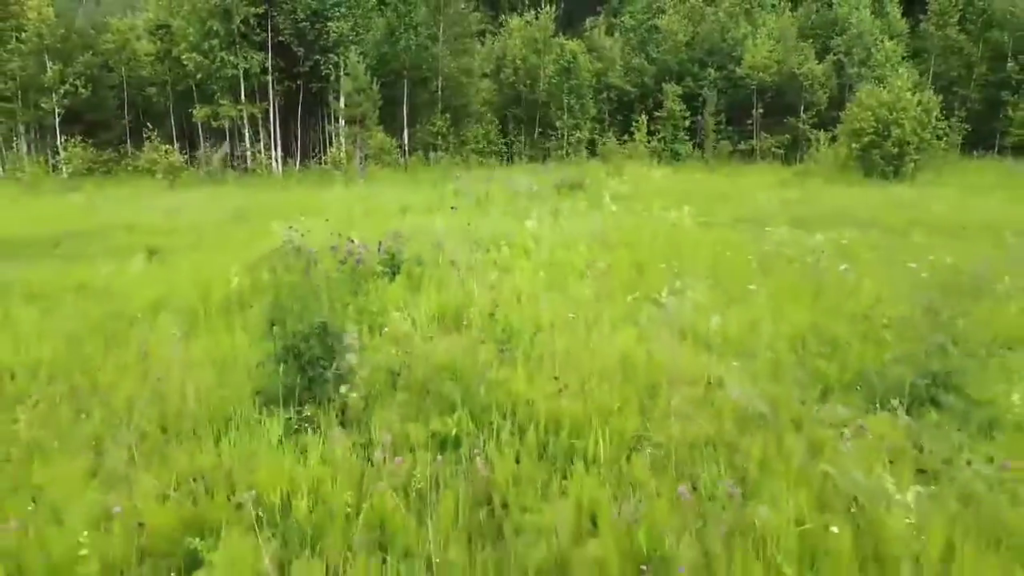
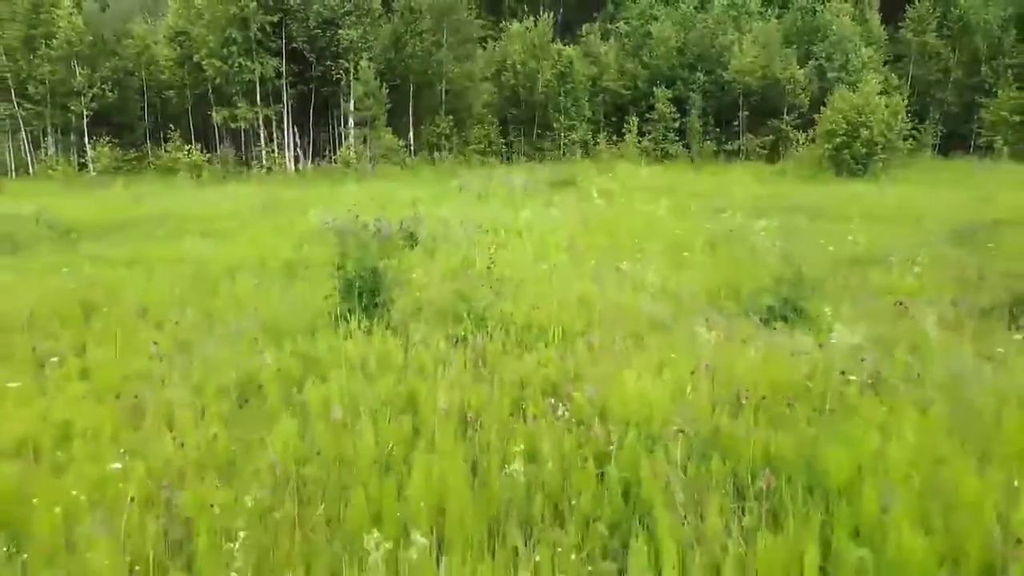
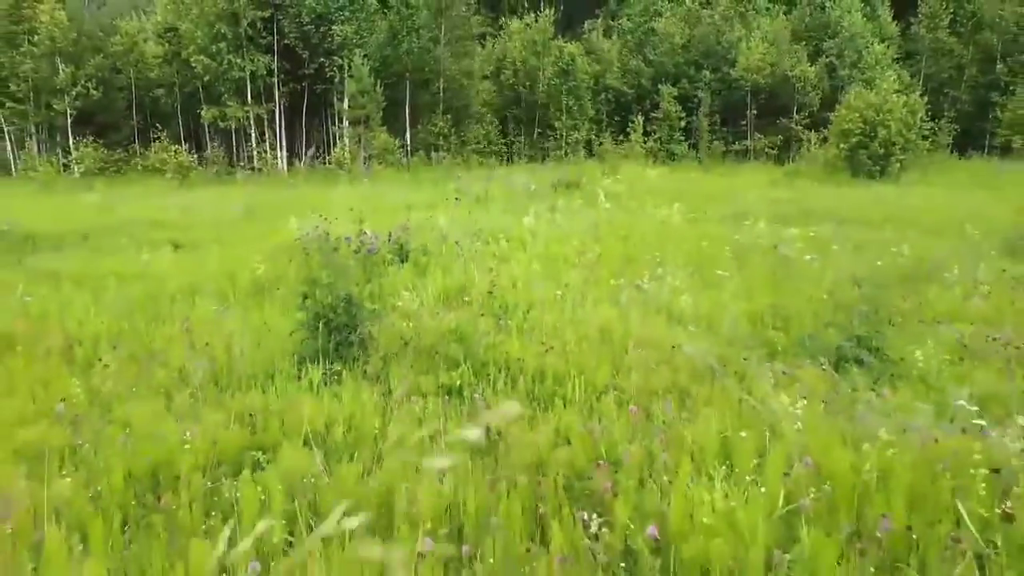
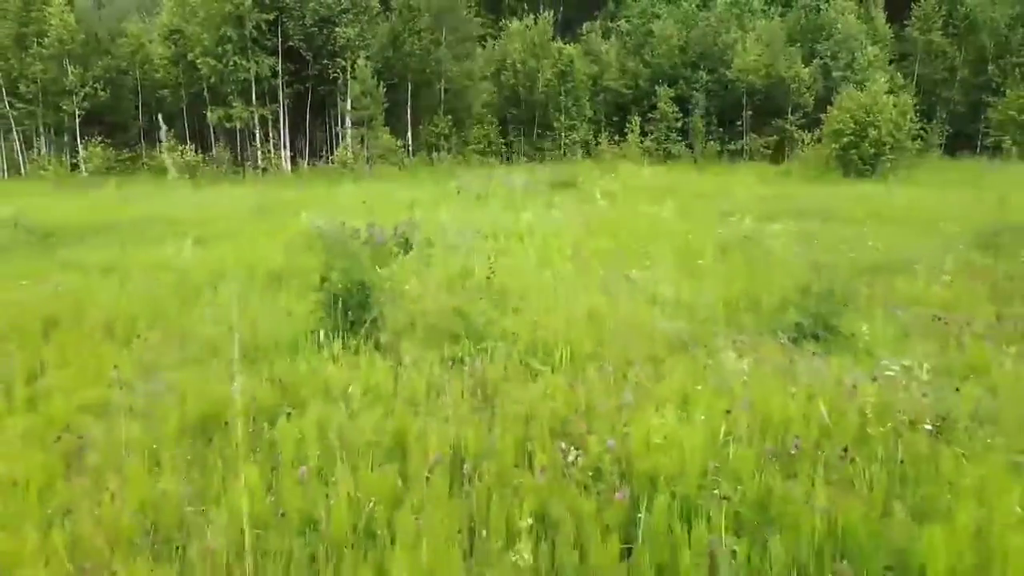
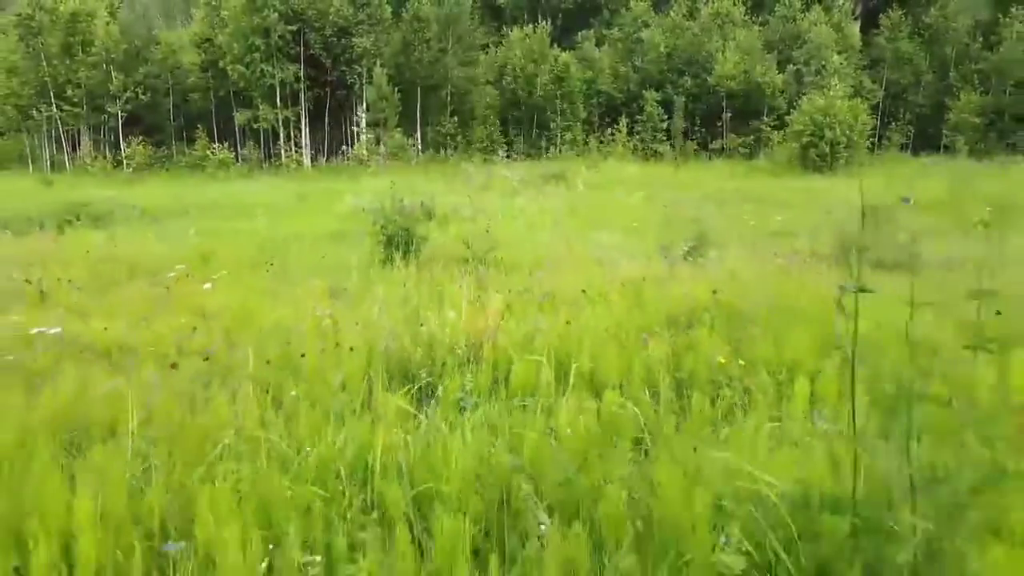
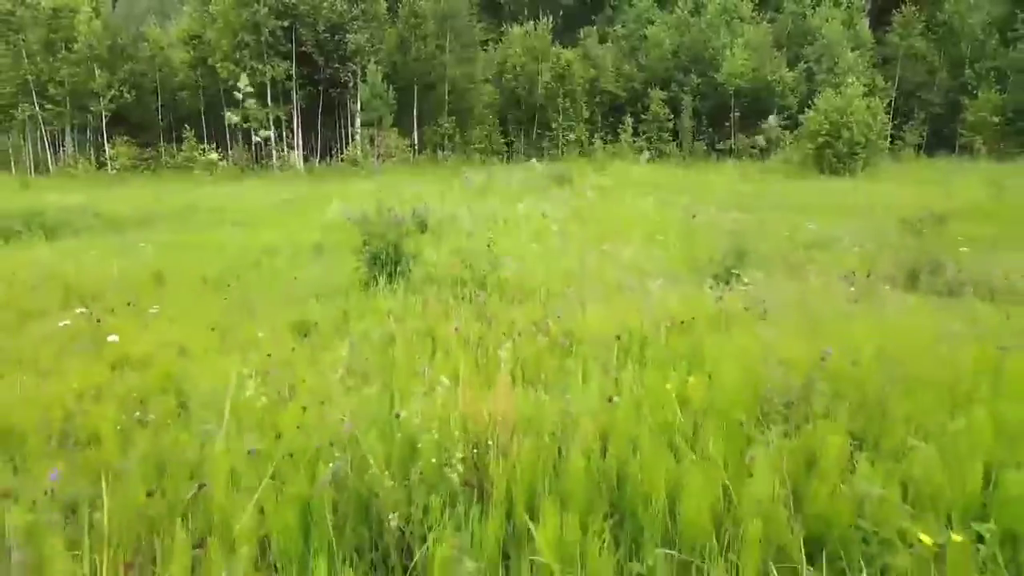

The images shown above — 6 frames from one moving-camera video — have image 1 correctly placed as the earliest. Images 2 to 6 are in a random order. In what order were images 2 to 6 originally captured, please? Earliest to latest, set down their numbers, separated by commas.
3, 4, 2, 6, 5
